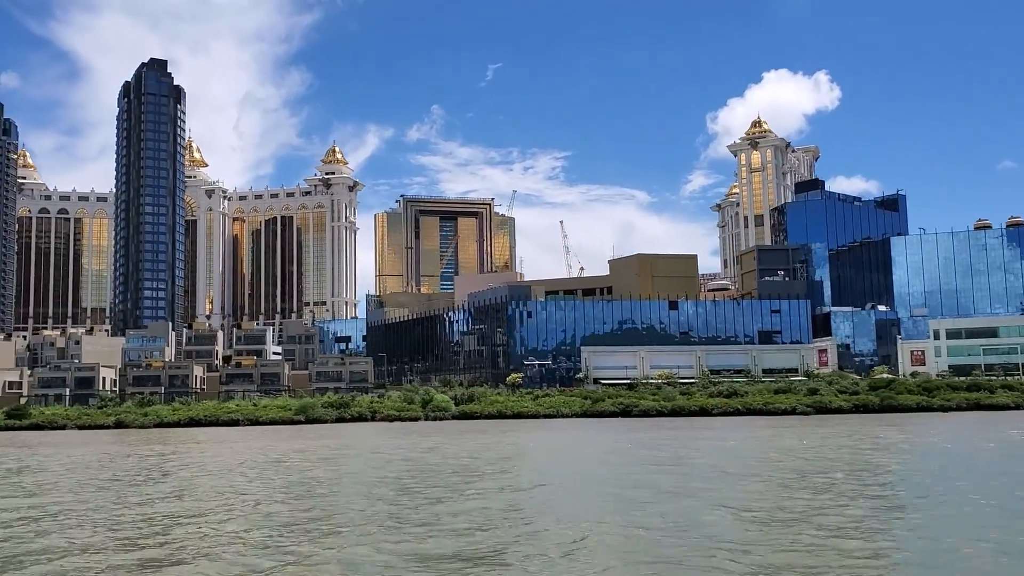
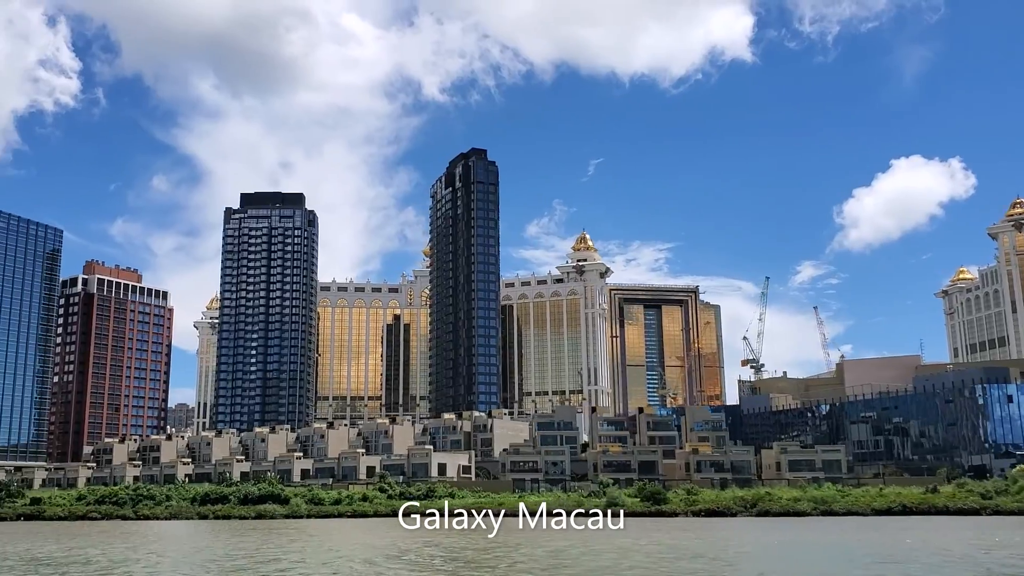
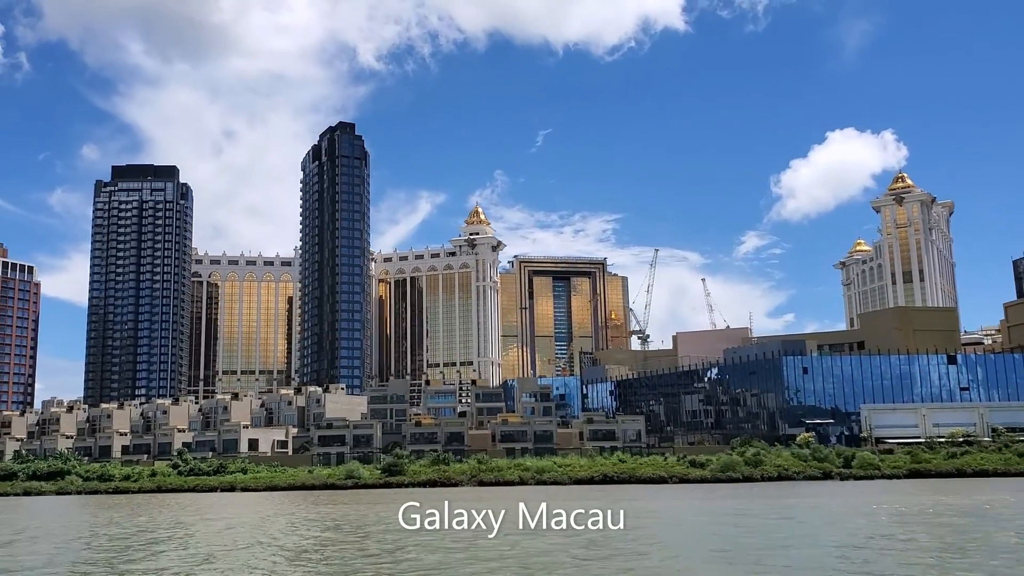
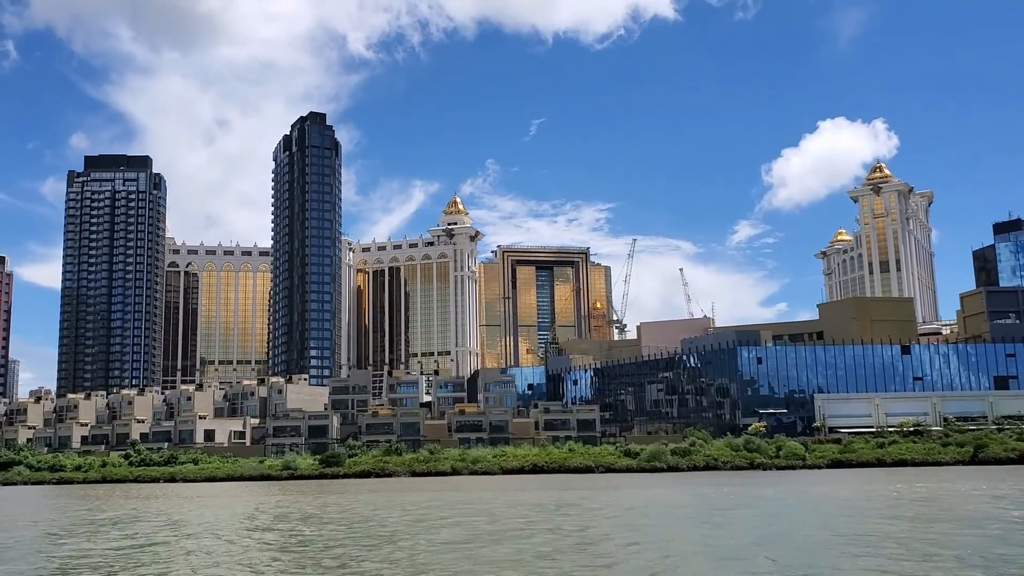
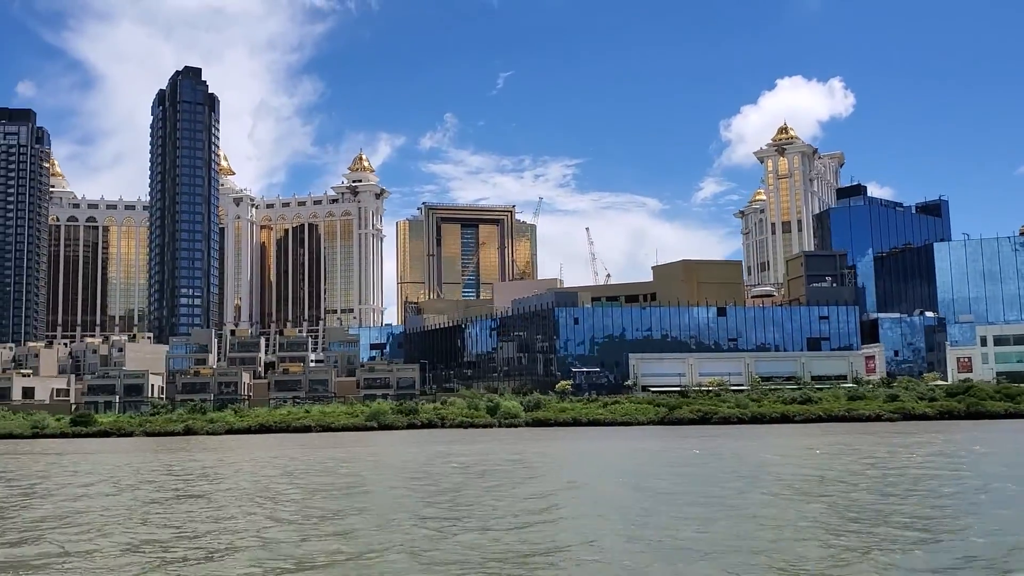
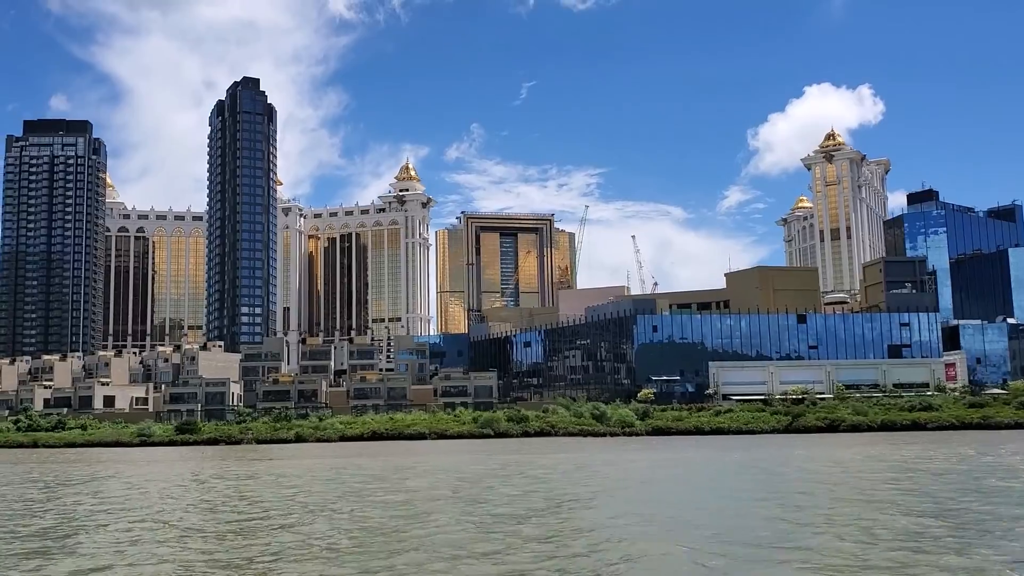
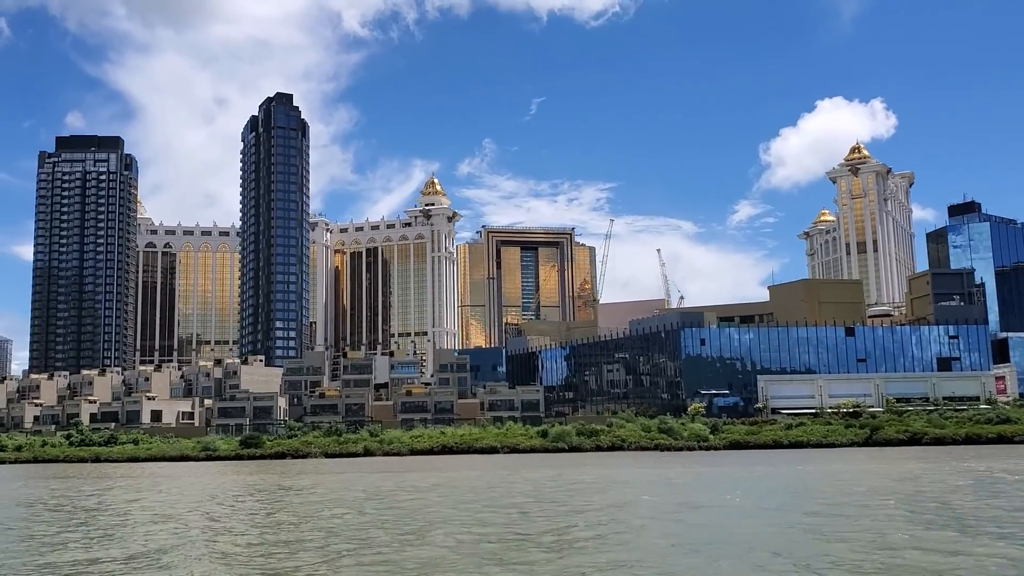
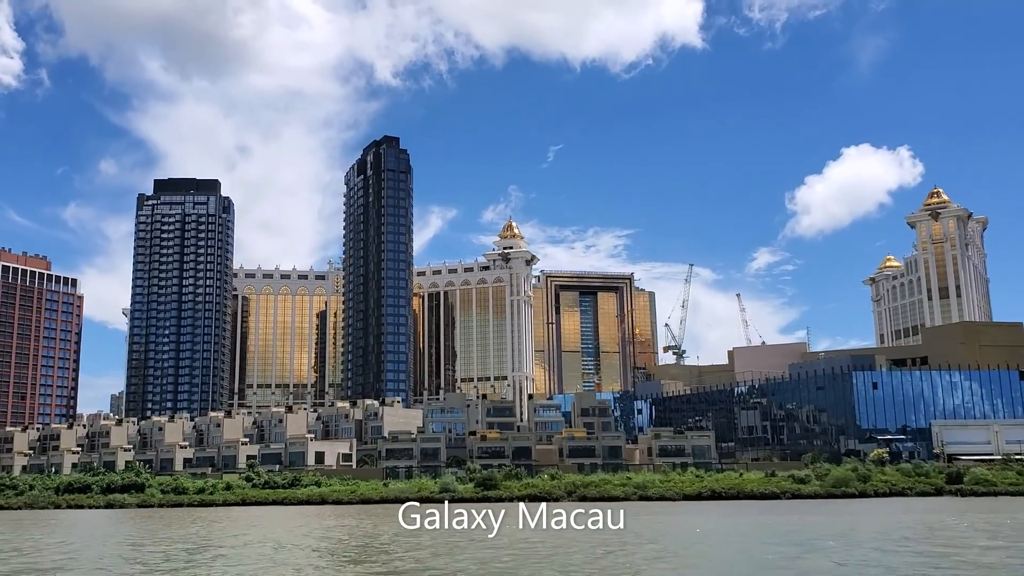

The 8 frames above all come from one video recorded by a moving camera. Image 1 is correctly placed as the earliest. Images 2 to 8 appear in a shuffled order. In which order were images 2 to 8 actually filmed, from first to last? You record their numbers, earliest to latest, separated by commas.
5, 6, 7, 4, 3, 8, 2
